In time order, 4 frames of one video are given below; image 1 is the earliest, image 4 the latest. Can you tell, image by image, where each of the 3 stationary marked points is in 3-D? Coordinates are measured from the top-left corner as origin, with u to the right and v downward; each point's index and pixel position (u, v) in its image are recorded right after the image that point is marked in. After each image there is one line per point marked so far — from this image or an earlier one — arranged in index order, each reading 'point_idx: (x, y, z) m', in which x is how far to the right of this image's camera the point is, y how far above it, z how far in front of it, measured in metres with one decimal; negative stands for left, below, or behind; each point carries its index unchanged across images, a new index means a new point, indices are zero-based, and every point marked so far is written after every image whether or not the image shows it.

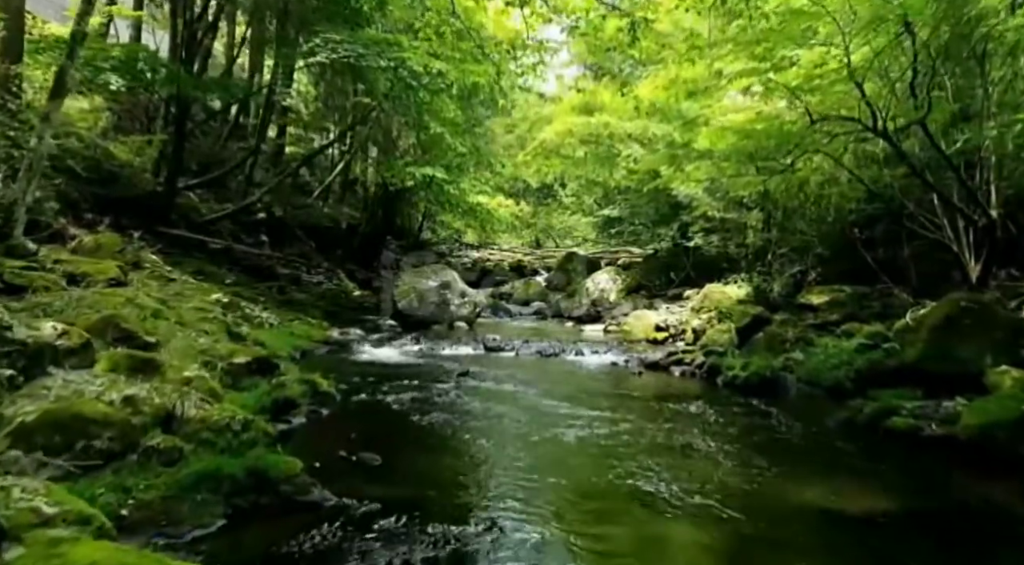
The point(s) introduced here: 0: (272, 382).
0: (-2.6, -1.1, +7.8) m
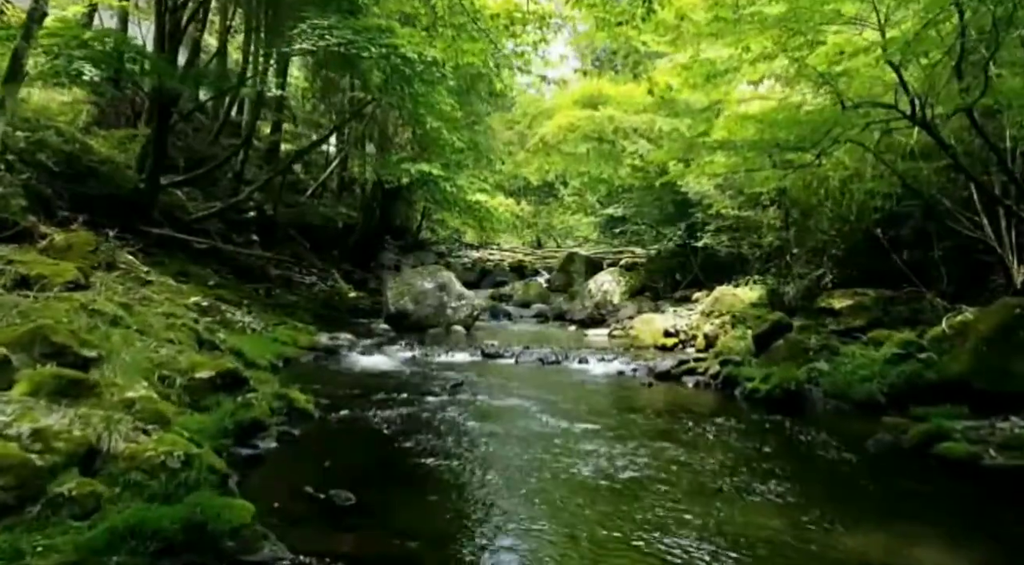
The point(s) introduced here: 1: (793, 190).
0: (-2.6, -1.1, +6.9) m
1: (+5.1, +1.6, +13.1) m
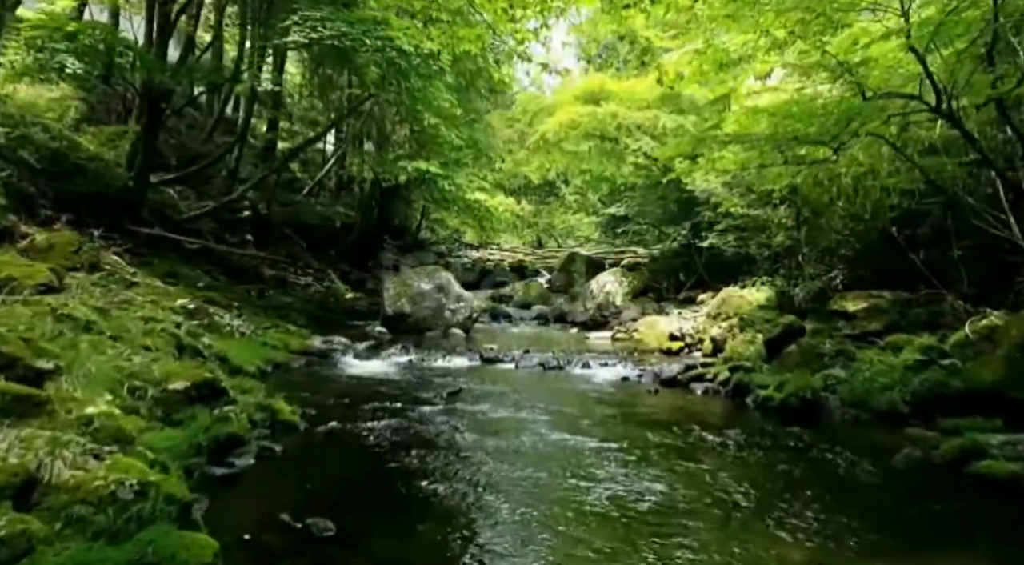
0: (-2.6, -1.2, +6.3) m
1: (+5.1, +1.6, +12.6) m
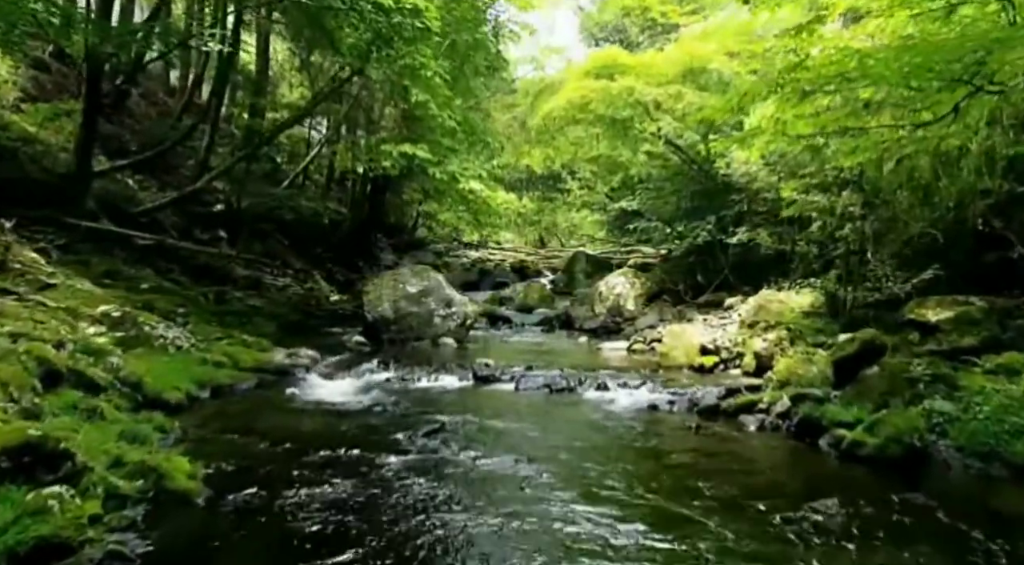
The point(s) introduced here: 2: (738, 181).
0: (-2.7, -1.2, +4.0) m
1: (+5.1, +1.6, +10.2) m
2: (+4.8, +2.2, +15.4) m
